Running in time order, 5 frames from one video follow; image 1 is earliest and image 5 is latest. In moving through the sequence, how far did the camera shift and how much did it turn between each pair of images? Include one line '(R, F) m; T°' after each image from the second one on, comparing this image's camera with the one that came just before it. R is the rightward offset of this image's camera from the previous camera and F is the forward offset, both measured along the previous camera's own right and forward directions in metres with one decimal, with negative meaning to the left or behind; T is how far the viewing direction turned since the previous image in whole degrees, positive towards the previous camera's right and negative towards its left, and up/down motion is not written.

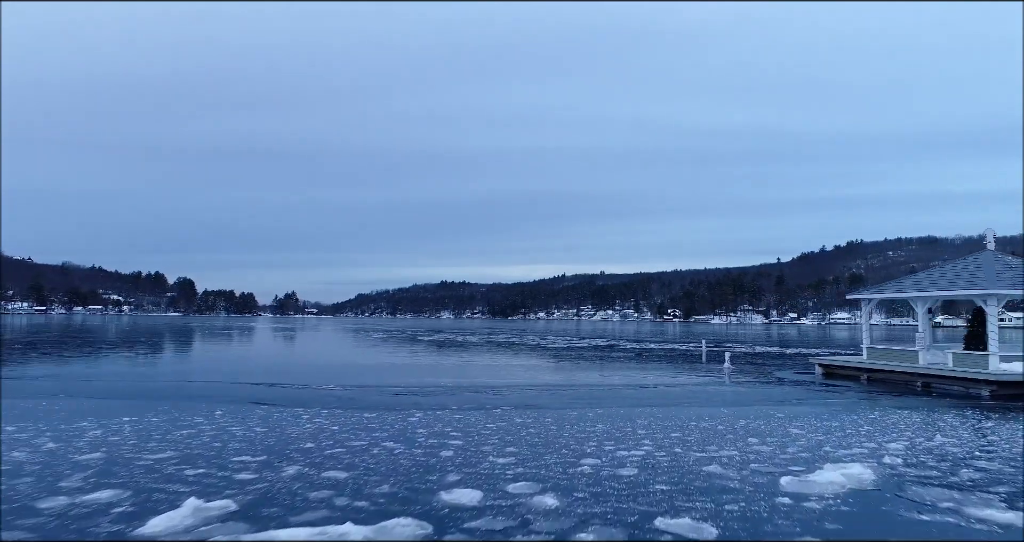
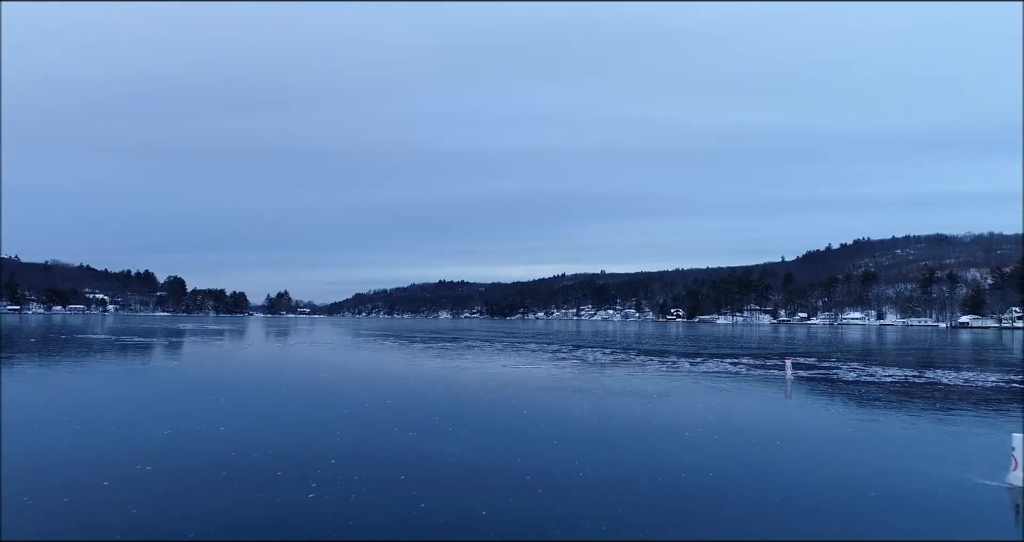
(+0.3, +2.6) m; 0°
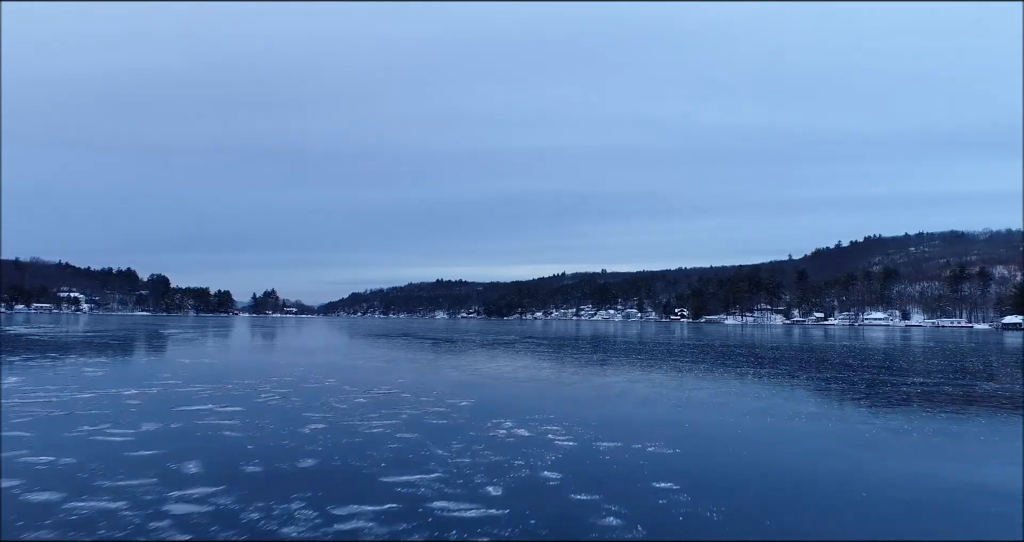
(+0.6, +4.2) m; 0°
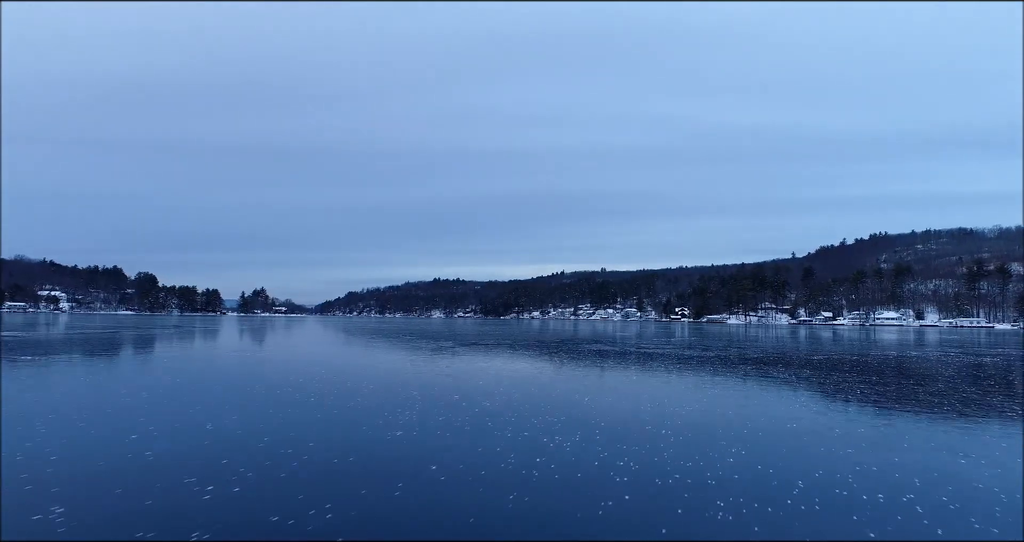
(+0.6, +2.6) m; 0°
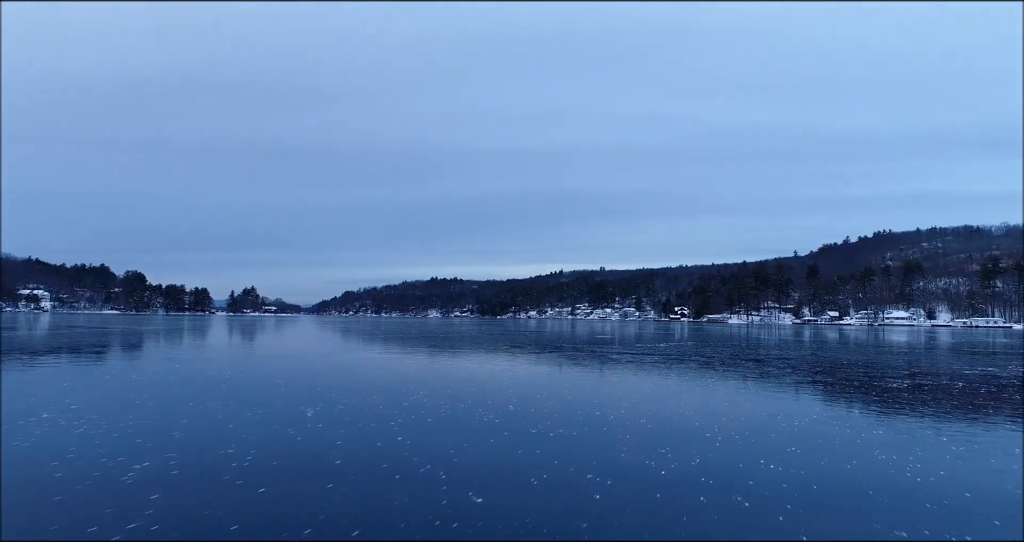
(+0.7, +2.2) m; 0°
